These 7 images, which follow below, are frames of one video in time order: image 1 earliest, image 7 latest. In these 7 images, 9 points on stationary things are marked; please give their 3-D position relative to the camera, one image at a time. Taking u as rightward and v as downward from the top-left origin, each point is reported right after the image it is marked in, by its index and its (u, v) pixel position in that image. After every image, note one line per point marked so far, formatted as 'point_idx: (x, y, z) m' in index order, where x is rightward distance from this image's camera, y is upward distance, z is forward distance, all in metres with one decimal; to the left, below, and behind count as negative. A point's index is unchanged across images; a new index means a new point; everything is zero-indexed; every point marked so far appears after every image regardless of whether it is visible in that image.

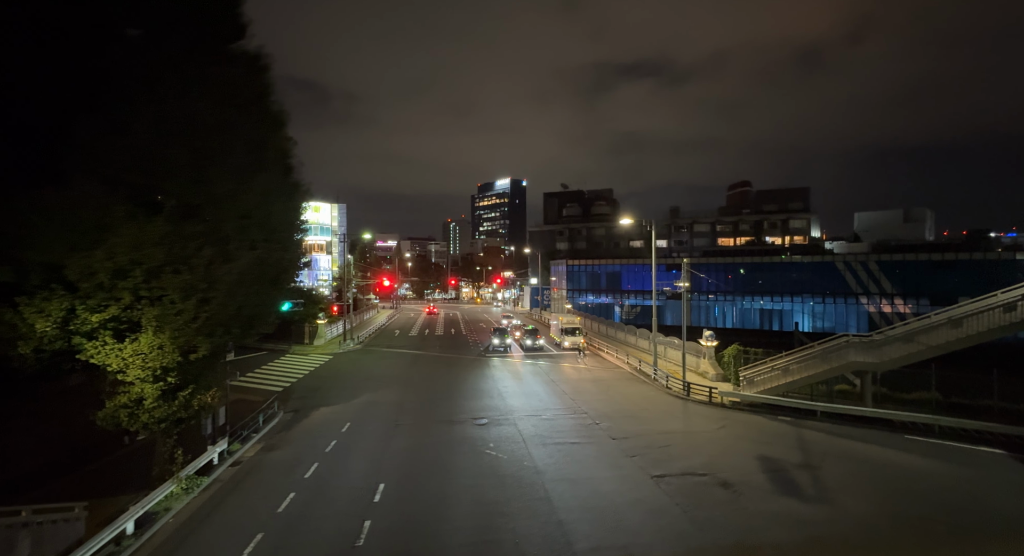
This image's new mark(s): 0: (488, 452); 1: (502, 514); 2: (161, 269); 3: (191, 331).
0: (-0.6, -4.8, +13.8) m
1: (-0.2, -4.9, +10.1) m
2: (-6.1, +0.2, +8.6) m
3: (-6.0, -1.0, +9.2) m
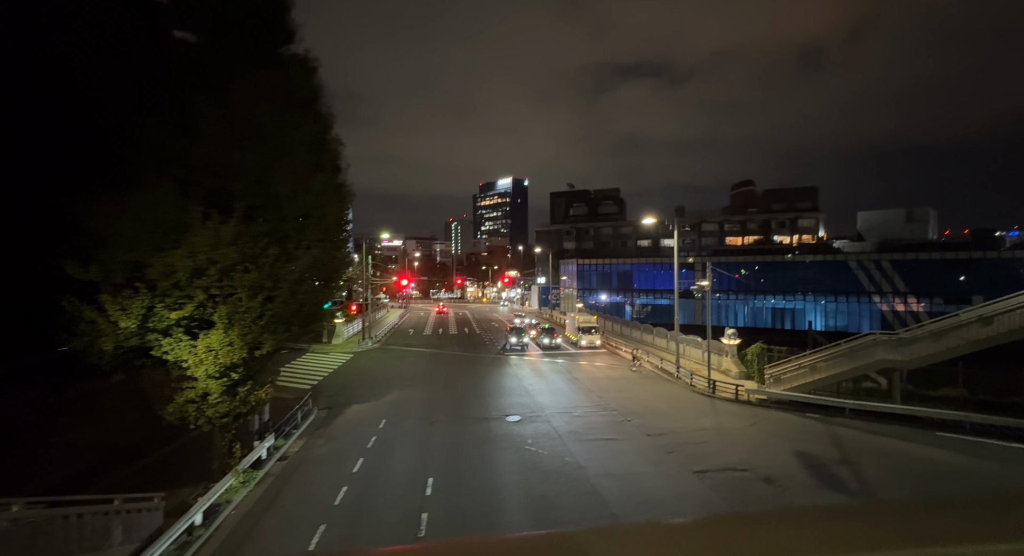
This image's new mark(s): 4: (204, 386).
0: (+0.5, -4.8, +14.0) m
1: (+0.9, -4.8, +10.3) m
2: (-5.0, +0.2, +8.9) m
3: (-4.9, -1.0, +9.5) m
4: (-6.1, -2.1, +9.6) m
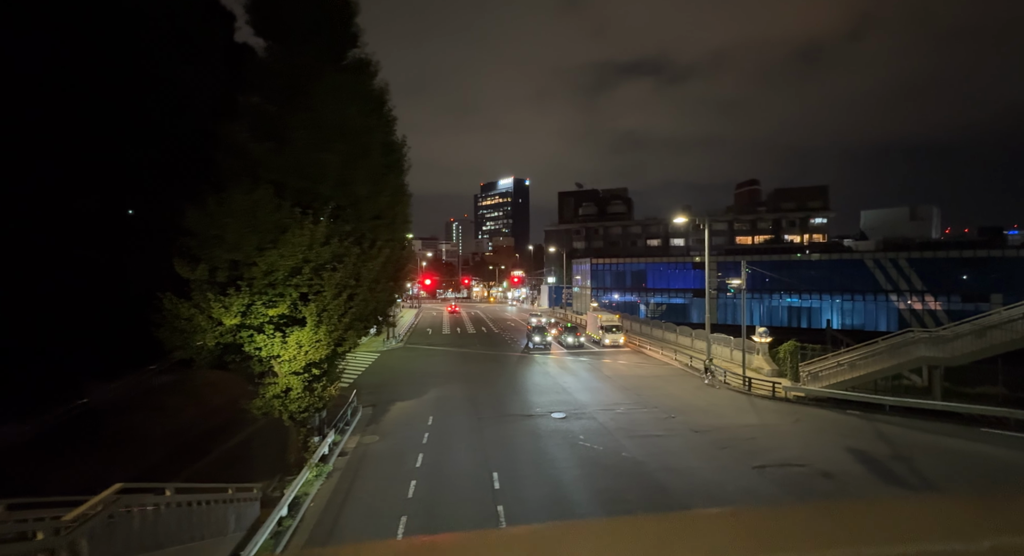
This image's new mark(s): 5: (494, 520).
0: (+2.1, -4.8, +14.3) m
1: (+2.5, -4.8, +10.6) m
2: (-3.5, +0.2, +9.2) m
3: (-3.4, -1.0, +9.8) m
4: (-4.6, -2.1, +9.9) m
5: (-0.3, -4.8, +9.8) m
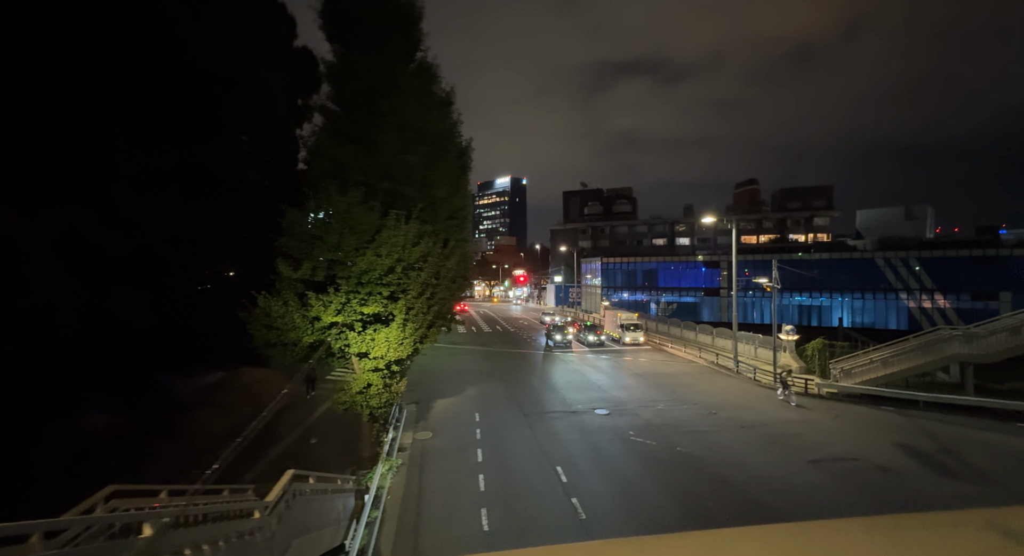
0: (+3.6, -4.7, +14.6) m
1: (+4.0, -4.8, +10.9) m
2: (-1.9, +0.2, +9.4) m
3: (-1.8, -0.9, +10.1) m
4: (-3.0, -2.1, +10.2) m
5: (+1.3, -4.8, +10.2) m
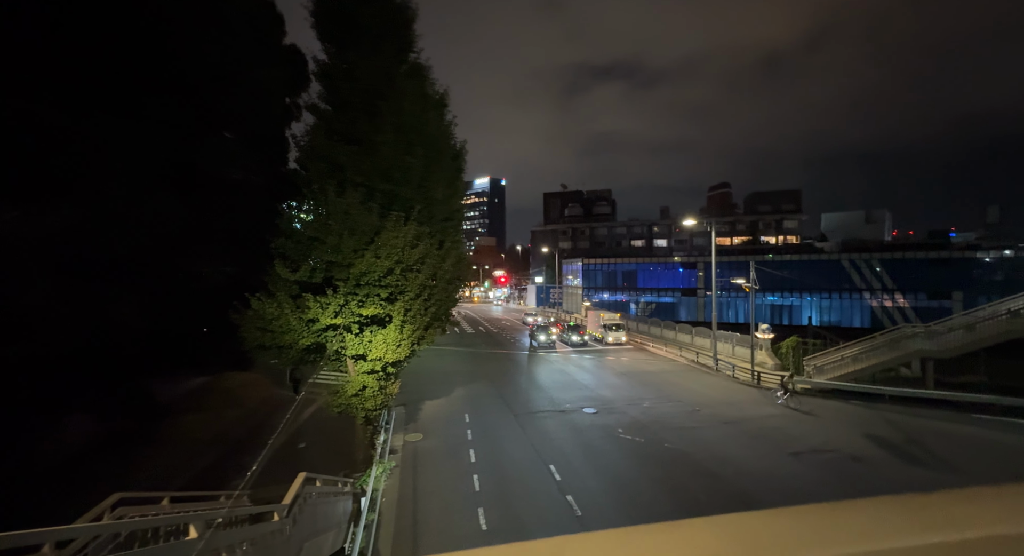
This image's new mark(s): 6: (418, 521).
0: (+3.4, -4.8, +14.9) m
1: (+3.9, -4.8, +11.2) m
2: (-2.0, +0.2, +9.5) m
3: (-1.9, -1.0, +10.1) m
4: (-3.0, -2.1, +10.2) m
5: (+1.2, -4.8, +10.3) m
6: (-1.9, -4.9, +10.1) m
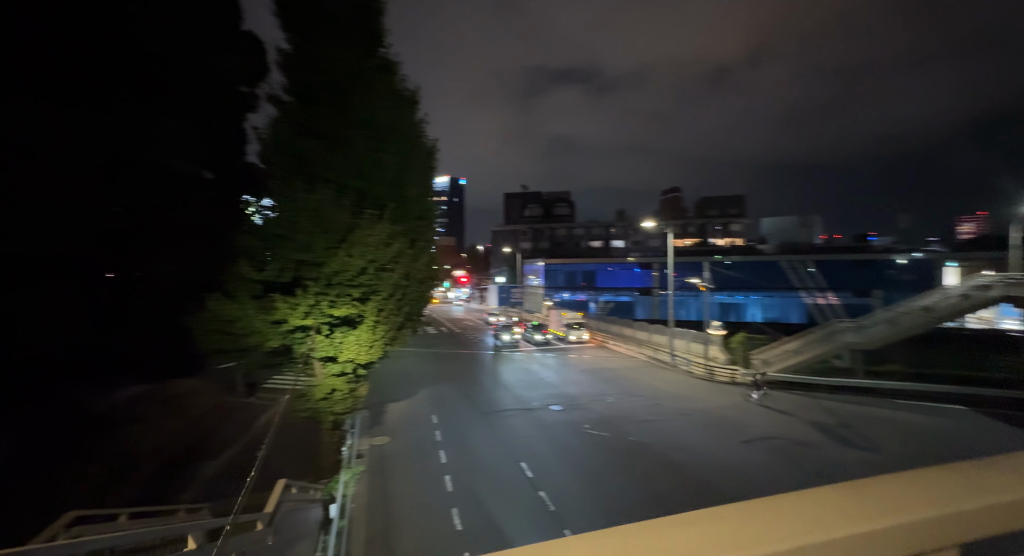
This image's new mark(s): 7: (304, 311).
0: (+2.4, -4.7, +15.2) m
1: (+3.3, -4.8, +11.6) m
2: (-2.5, +0.2, +9.4) m
3: (-2.5, -1.0, +10.0) m
4: (-3.6, -2.1, +10.0) m
5: (+0.6, -4.8, +10.5) m
6: (-2.5, -4.9, +10.0) m
7: (-3.7, -0.6, +8.9) m
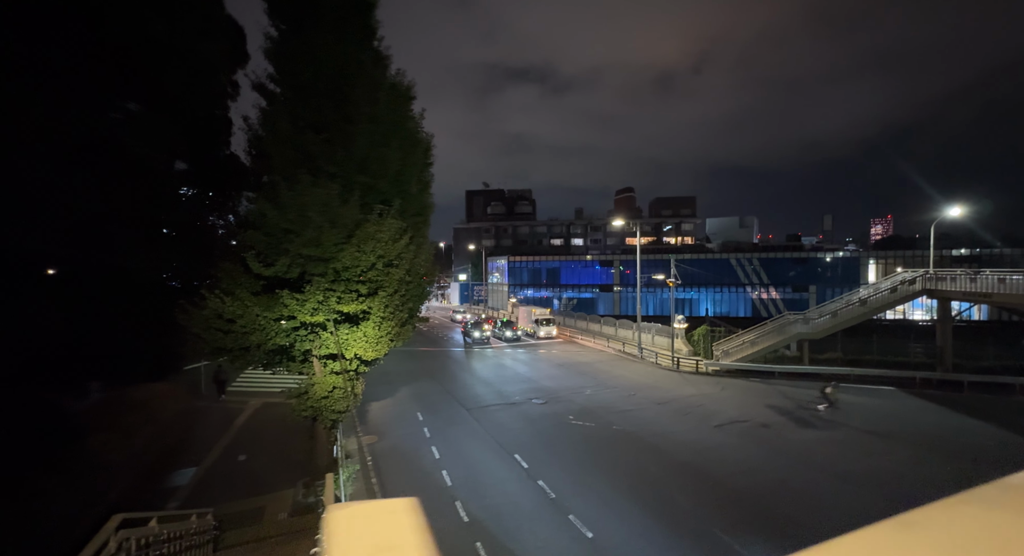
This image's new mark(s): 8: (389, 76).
0: (+2.0, -4.6, +15.7) m
1: (+3.2, -4.6, +12.2) m
2: (-2.4, +0.2, +9.4) m
3: (-2.4, -0.9, +10.1) m
4: (-3.5, -2.1, +9.9) m
5: (+0.6, -4.7, +10.8) m
6: (-2.4, -4.9, +10.0) m
7: (-3.6, -0.6, +8.8) m
8: (-2.7, +4.3, +10.9) m
